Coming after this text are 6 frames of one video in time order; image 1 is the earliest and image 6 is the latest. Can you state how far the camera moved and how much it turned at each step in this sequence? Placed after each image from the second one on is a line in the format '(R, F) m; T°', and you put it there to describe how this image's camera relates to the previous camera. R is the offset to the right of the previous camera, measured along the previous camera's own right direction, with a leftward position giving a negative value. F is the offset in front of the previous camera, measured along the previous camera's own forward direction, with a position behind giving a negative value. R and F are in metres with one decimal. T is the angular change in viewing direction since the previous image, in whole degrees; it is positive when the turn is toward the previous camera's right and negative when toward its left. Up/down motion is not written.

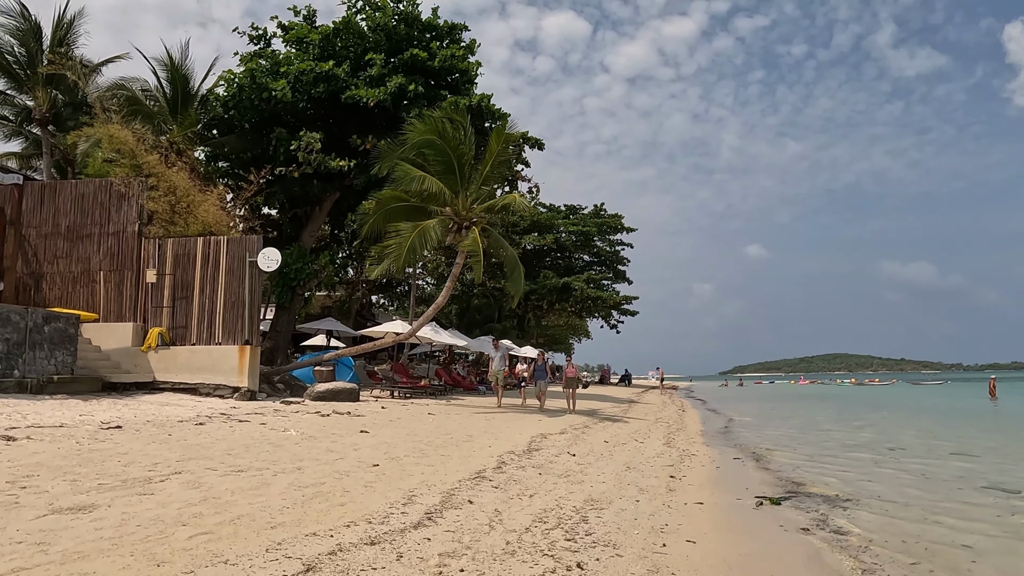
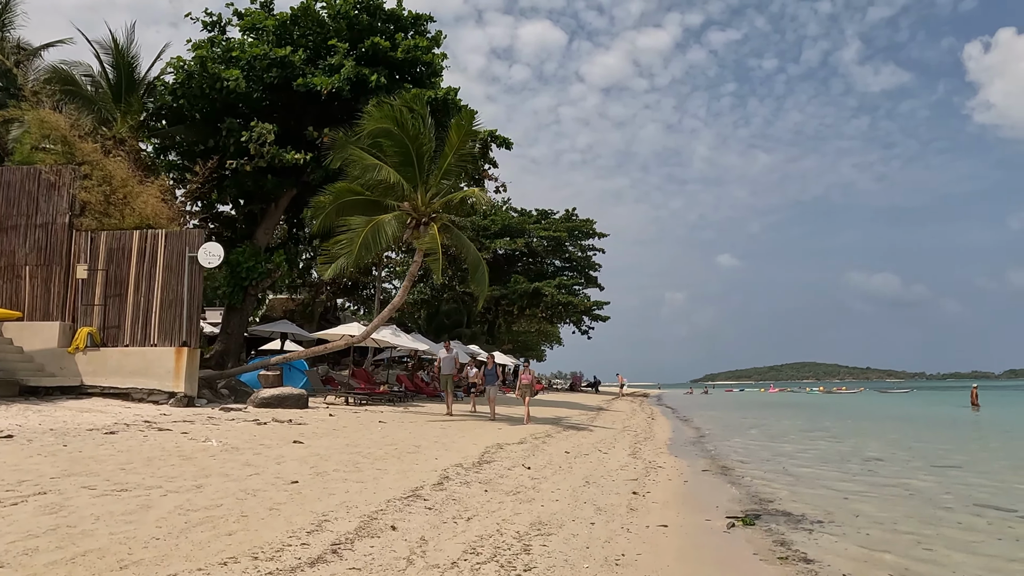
(+0.3, +0.8) m; +2°
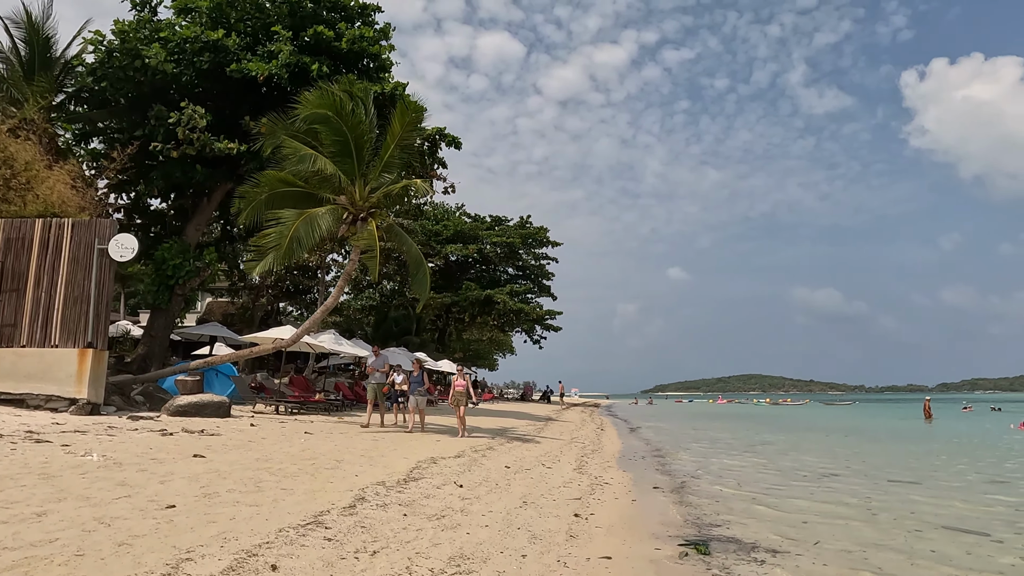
(+0.2, +0.8) m; +4°
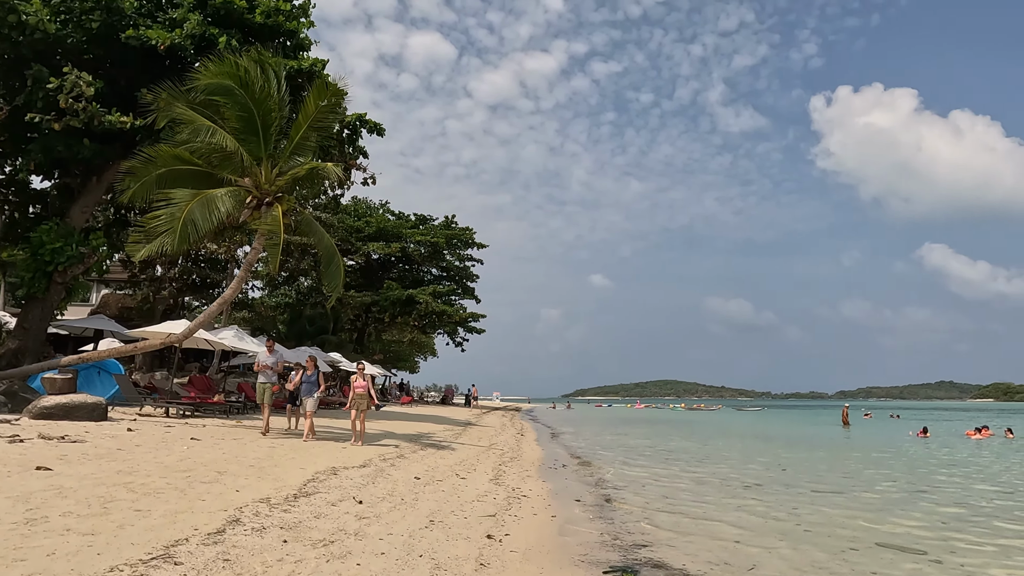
(+0.1, +0.7) m; +6°
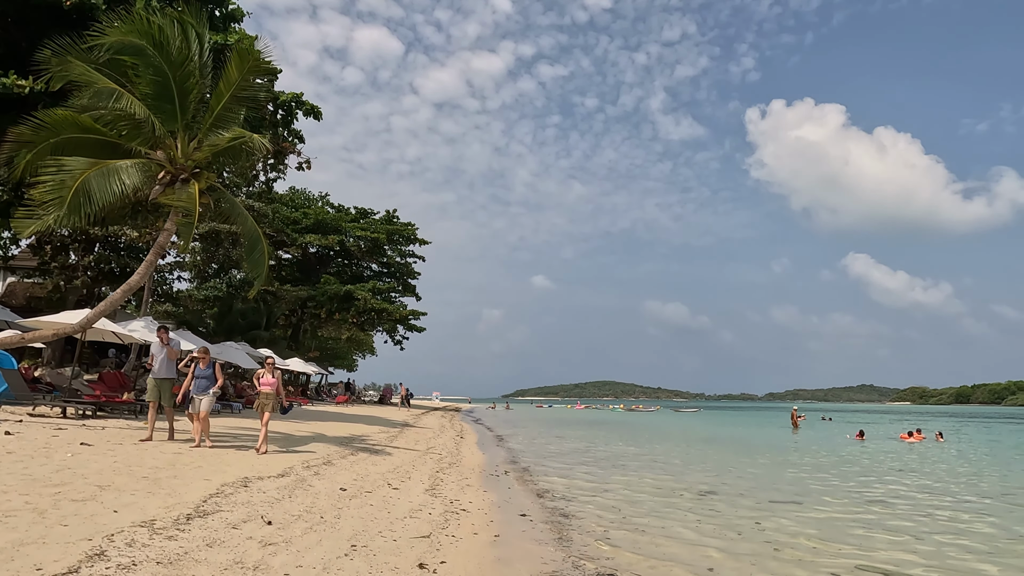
(0.0, +0.9) m; +5°
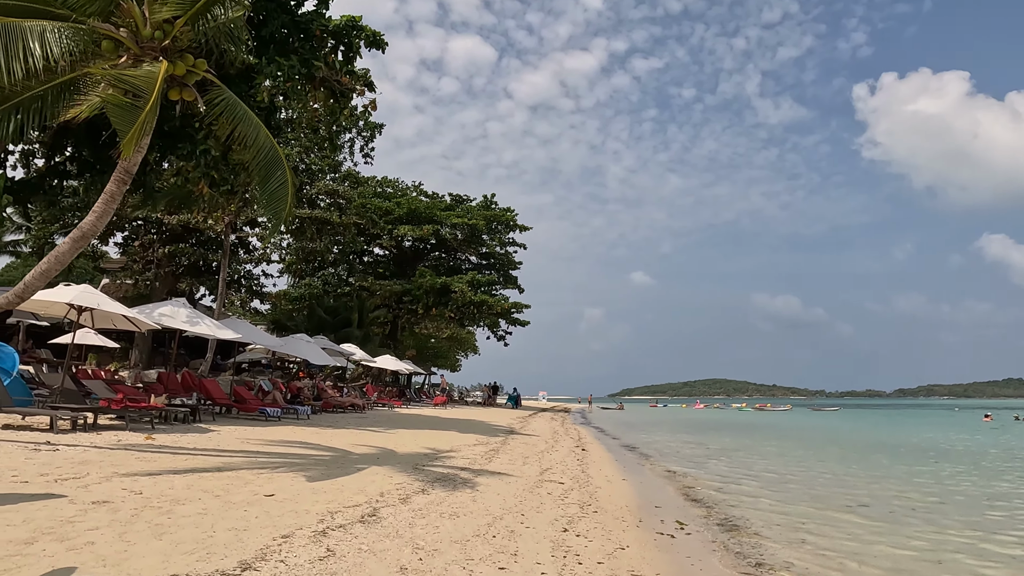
(-0.7, +4.6) m; -9°
